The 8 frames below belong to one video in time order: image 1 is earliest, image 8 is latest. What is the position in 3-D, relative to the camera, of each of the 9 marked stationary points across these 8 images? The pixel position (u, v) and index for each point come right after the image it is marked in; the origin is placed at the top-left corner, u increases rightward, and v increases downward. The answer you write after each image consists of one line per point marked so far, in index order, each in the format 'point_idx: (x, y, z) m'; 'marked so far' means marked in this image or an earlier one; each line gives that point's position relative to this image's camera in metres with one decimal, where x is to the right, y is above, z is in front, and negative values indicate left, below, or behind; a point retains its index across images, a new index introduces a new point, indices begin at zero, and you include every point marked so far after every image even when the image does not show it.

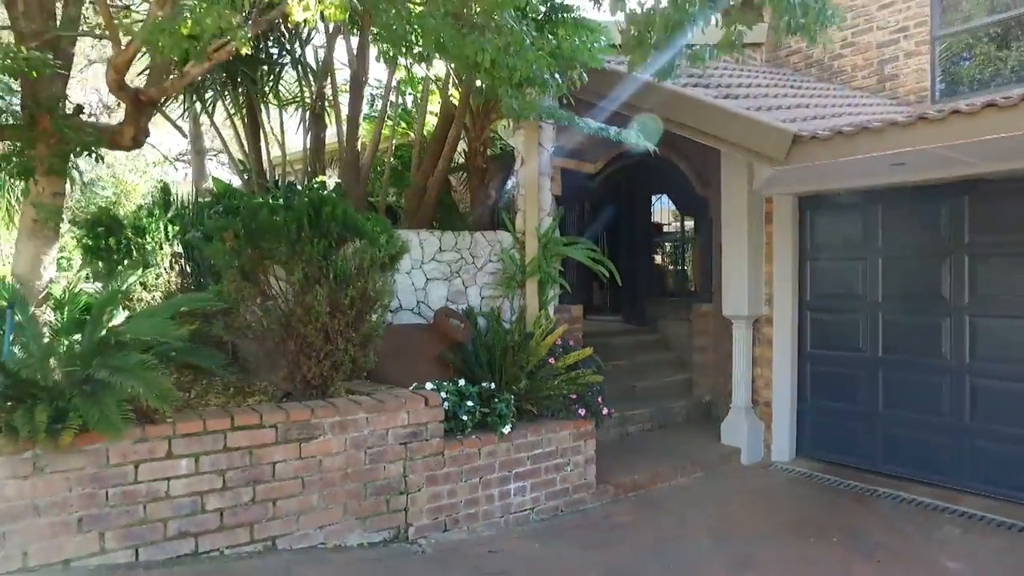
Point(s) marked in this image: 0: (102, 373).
0: (-2.4, -0.5, +3.5) m
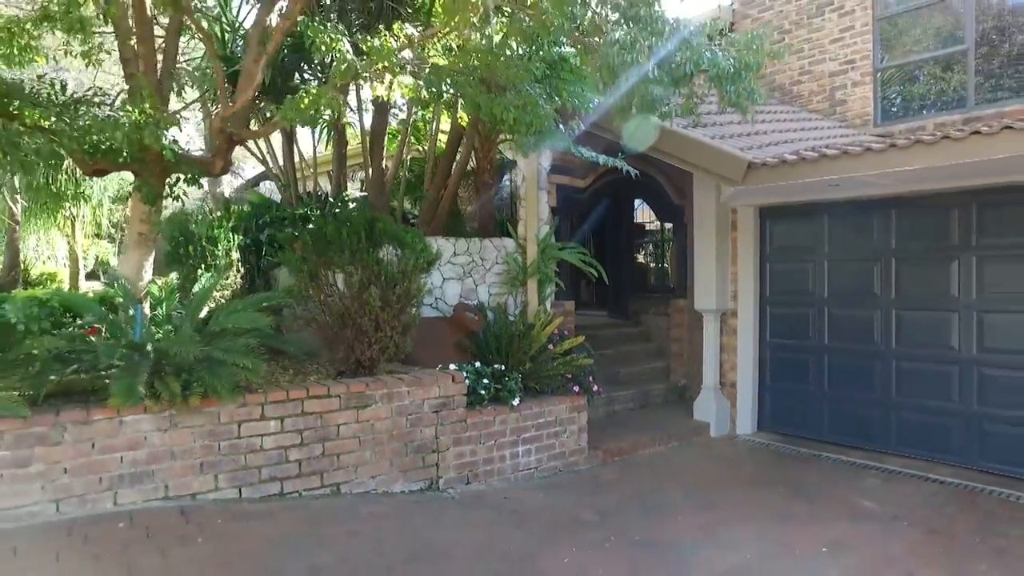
0: (-2.2, -0.5, +4.7) m
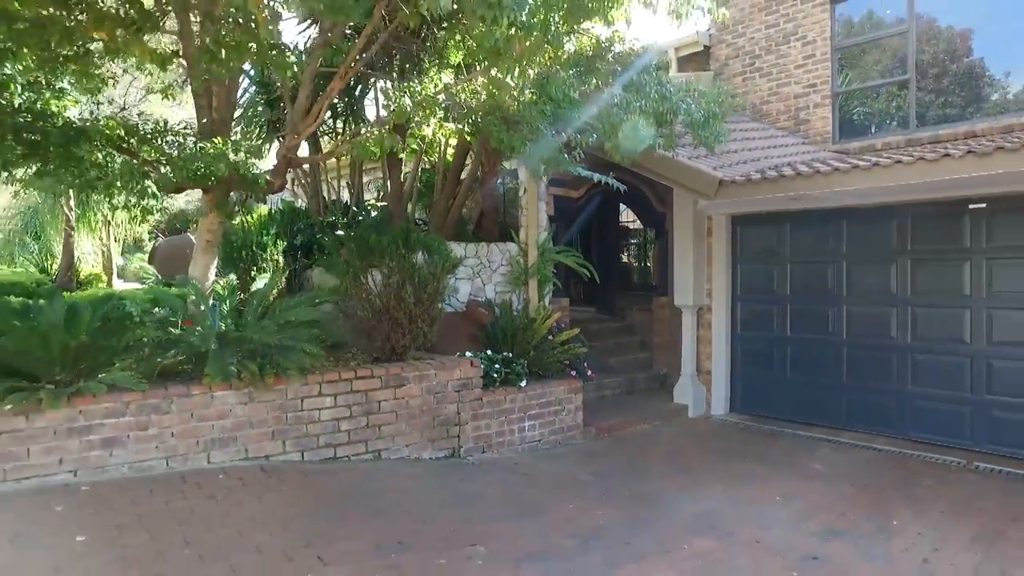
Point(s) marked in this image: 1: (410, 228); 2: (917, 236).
0: (-2.1, -0.5, +5.7) m
1: (-1.1, +0.7, +7.3) m
2: (+4.9, +0.6, +7.5) m
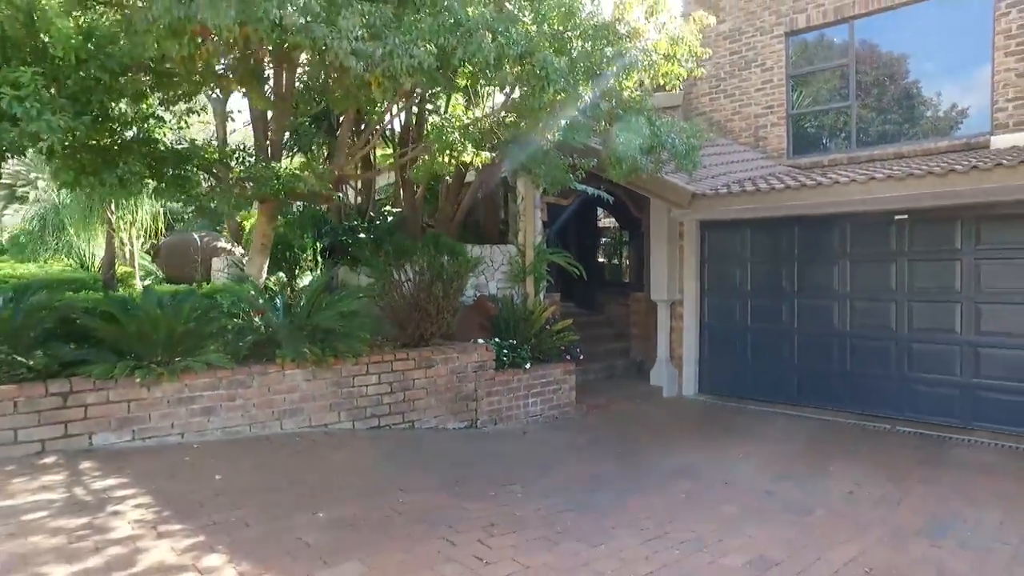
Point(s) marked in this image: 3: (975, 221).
0: (-1.9, -0.4, +6.8) m
1: (-1.0, +0.7, +8.5) m
2: (+5.0, +0.7, +9.0) m
3: (+6.0, +0.9, +8.0) m
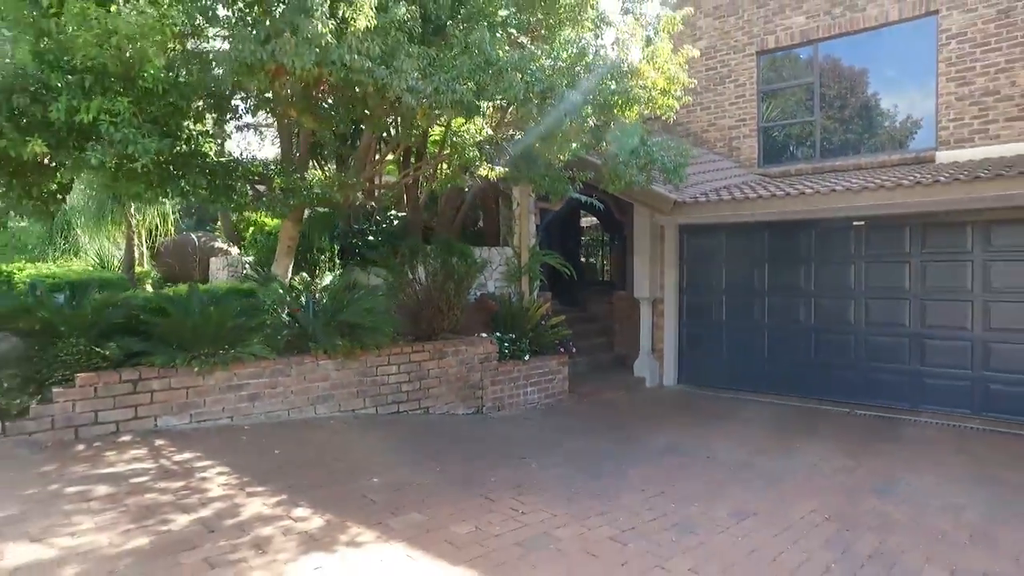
0: (-1.8, -0.4, +7.6) m
1: (-0.9, +0.7, +9.3) m
2: (+5.0, +0.7, +10.0) m
3: (+6.0, +0.9, +9.1) m
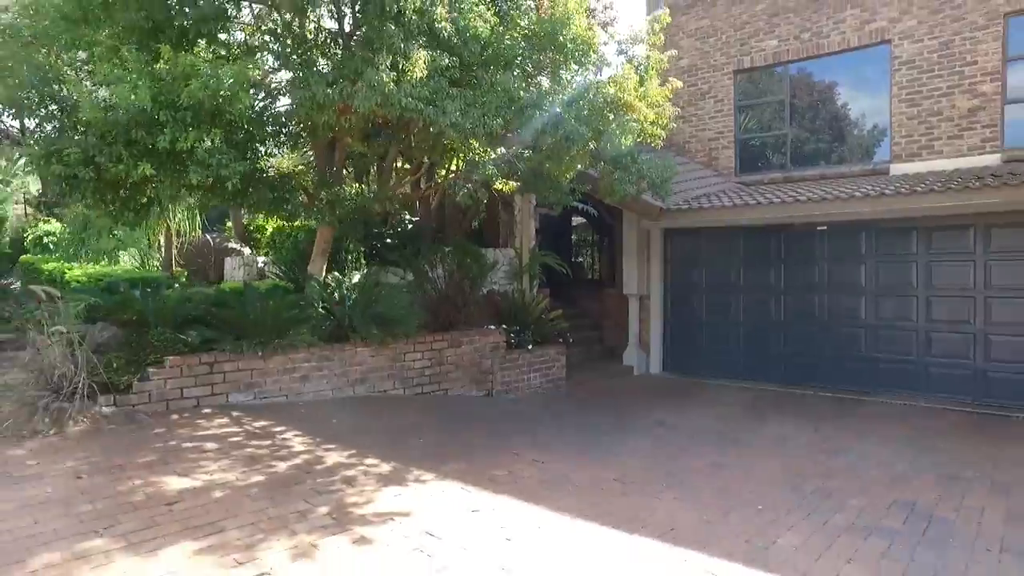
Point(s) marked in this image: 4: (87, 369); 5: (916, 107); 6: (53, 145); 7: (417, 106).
0: (-1.7, -0.4, +8.7) m
1: (-0.9, +0.8, +10.5) m
2: (+5.0, +0.7, +11.4) m
3: (+6.1, +0.9, +10.4) m
4: (-4.3, -0.8, +6.3) m
5: (+7.3, +3.2, +11.2) m
6: (-4.4, +1.4, +6.1) m
7: (-0.9, +1.8, +6.0) m
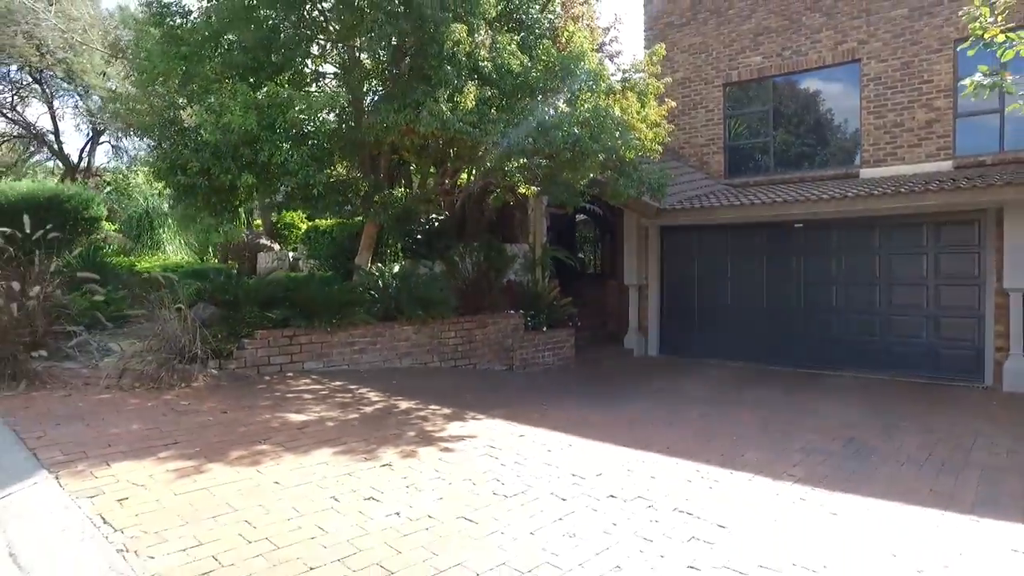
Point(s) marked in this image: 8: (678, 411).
0: (-1.3, -0.2, +10.3) m
1: (-0.5, +1.0, +12.0) m
2: (+5.4, +1.0, +13.0) m
3: (+6.4, +1.1, +12.0) m
4: (-3.9, -0.6, +7.8) m
5: (+7.6, +3.5, +12.7) m
6: (-4.1, +1.6, +7.6) m
7: (-0.6, +2.0, +7.6) m
8: (+2.2, -1.7, +8.4) m
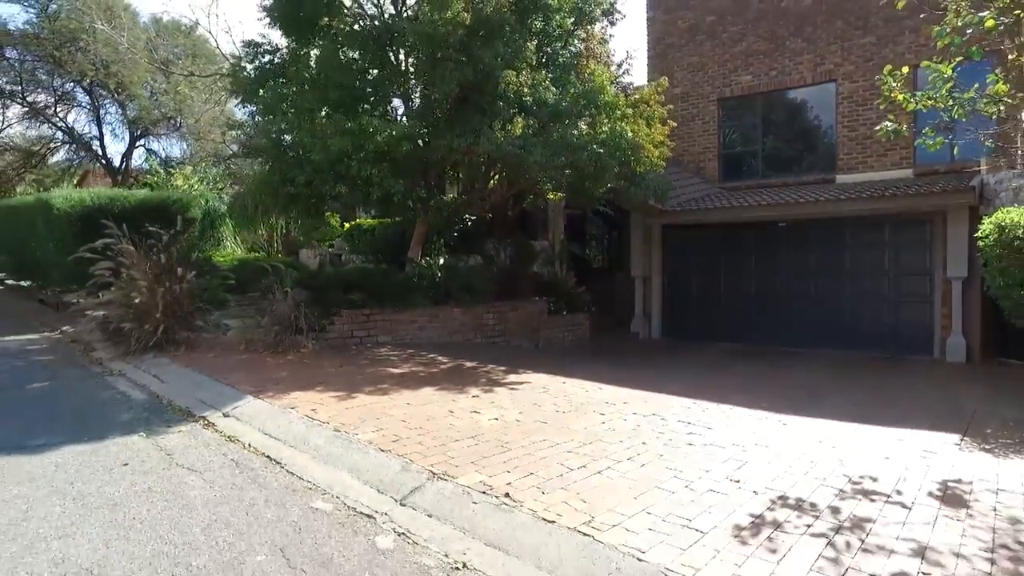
0: (-0.8, 0.0, +12.4) m
1: (0.0, +1.2, +14.1) m
2: (+5.9, +1.2, +15.0) m
3: (+7.0, +1.4, +14.1) m
4: (-3.3, -0.4, +9.9) m
5: (+8.1, +3.7, +14.8) m
6: (-3.5, +1.8, +9.7) m
7: (0.0, +2.2, +9.6) m
8: (+2.8, -1.4, +10.4) m
